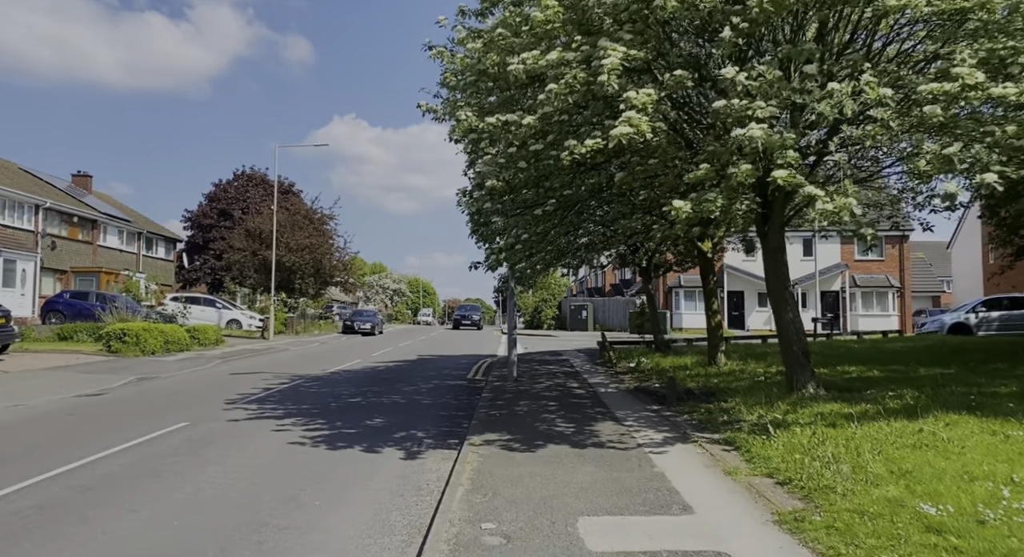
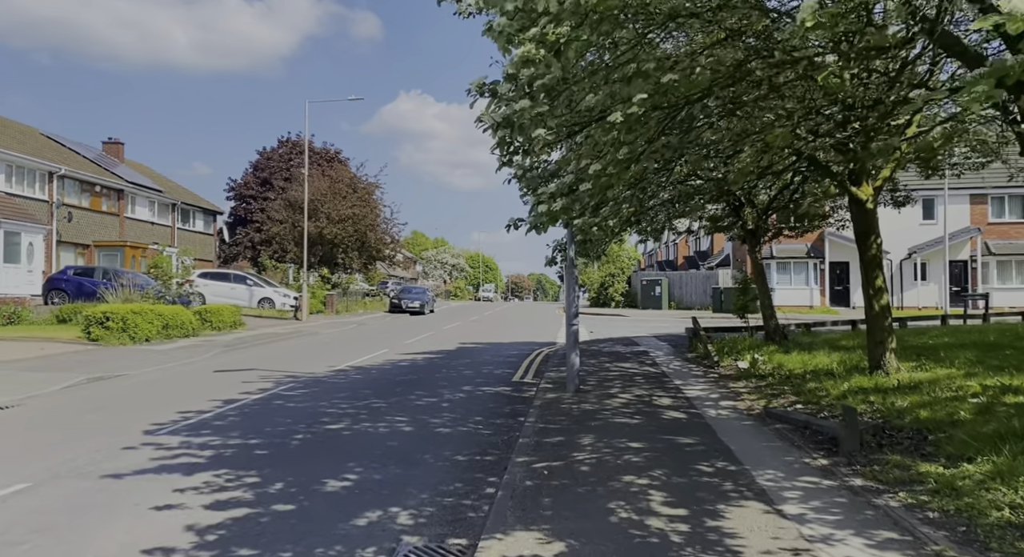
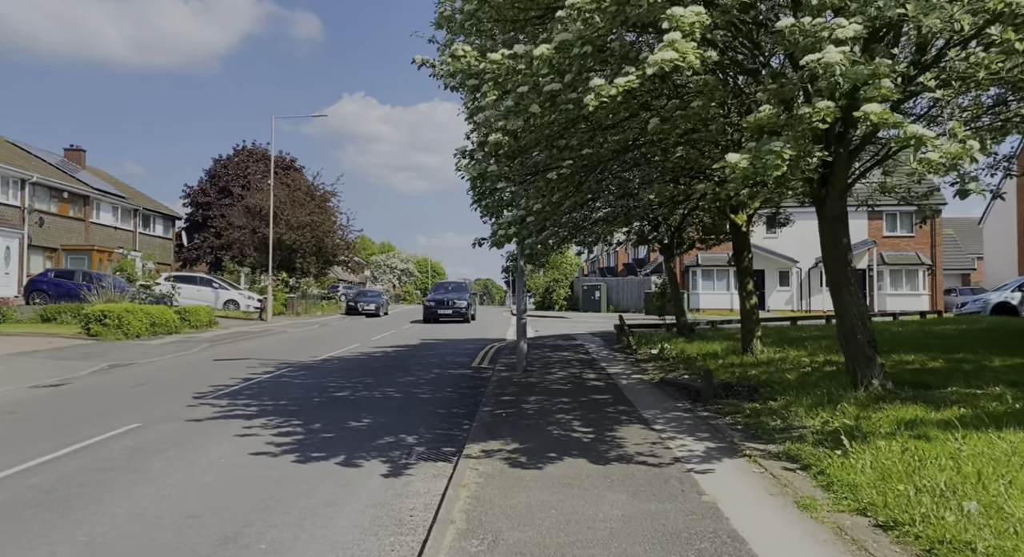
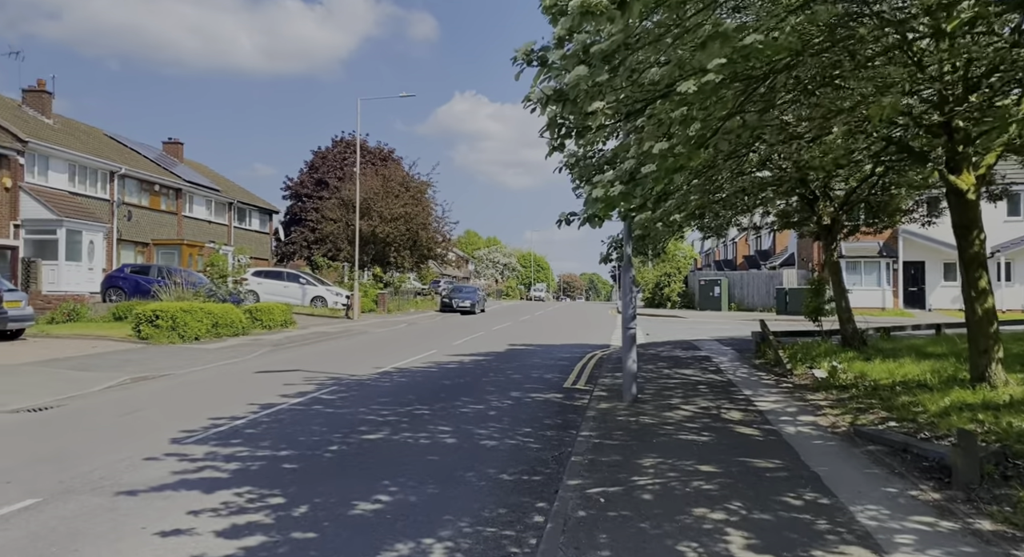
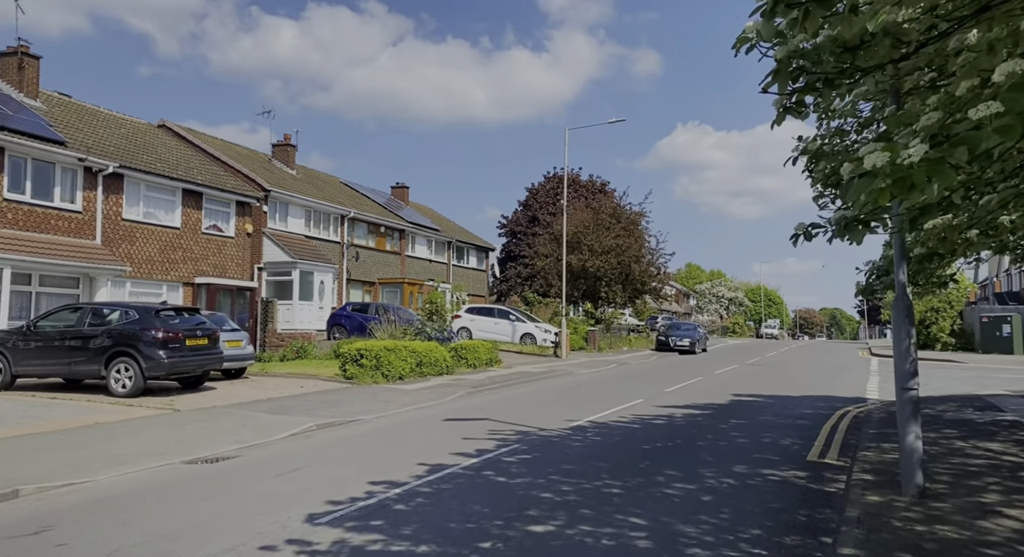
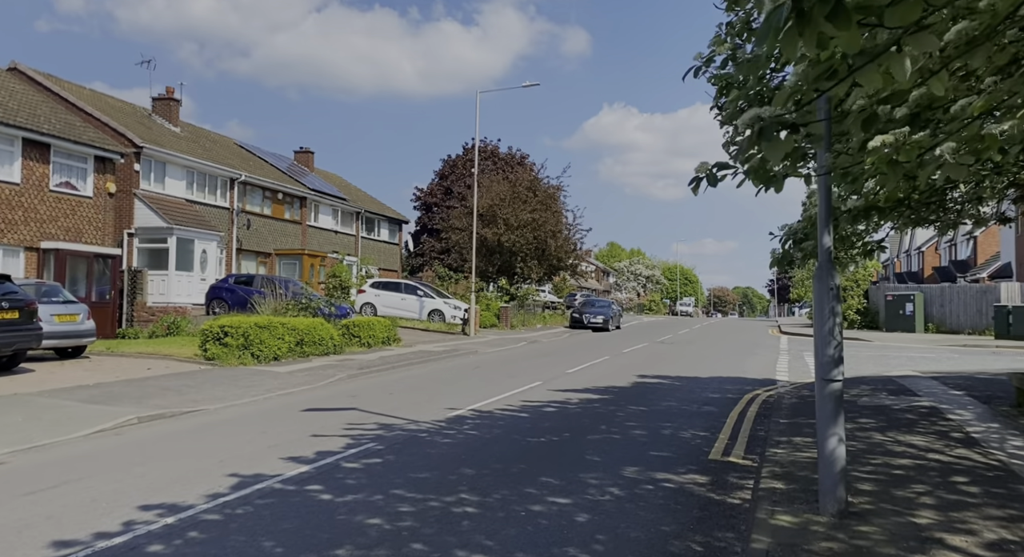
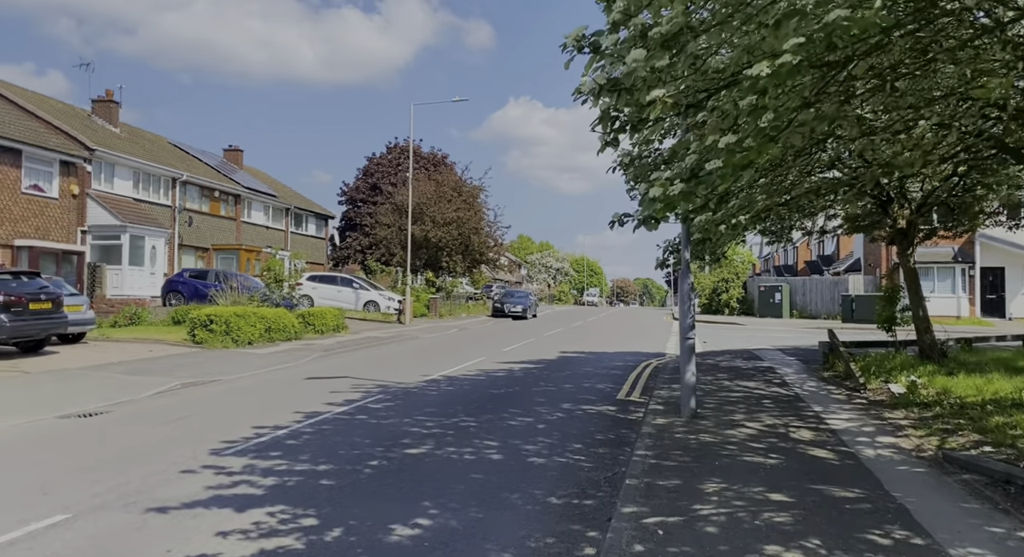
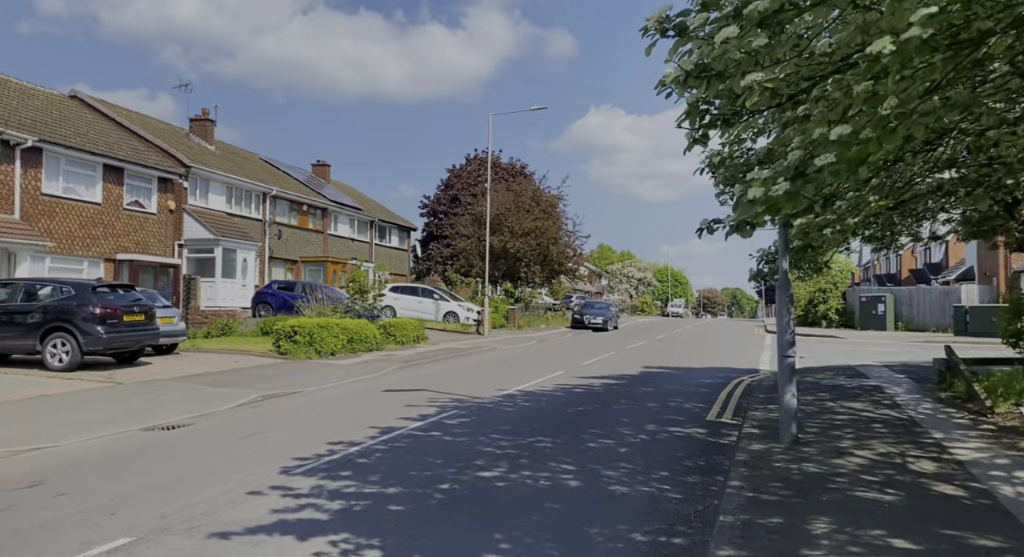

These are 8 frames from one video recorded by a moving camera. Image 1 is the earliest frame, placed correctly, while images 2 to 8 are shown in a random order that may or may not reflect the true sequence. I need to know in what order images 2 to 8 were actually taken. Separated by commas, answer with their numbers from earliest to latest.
3, 2, 4, 7, 8, 5, 6
